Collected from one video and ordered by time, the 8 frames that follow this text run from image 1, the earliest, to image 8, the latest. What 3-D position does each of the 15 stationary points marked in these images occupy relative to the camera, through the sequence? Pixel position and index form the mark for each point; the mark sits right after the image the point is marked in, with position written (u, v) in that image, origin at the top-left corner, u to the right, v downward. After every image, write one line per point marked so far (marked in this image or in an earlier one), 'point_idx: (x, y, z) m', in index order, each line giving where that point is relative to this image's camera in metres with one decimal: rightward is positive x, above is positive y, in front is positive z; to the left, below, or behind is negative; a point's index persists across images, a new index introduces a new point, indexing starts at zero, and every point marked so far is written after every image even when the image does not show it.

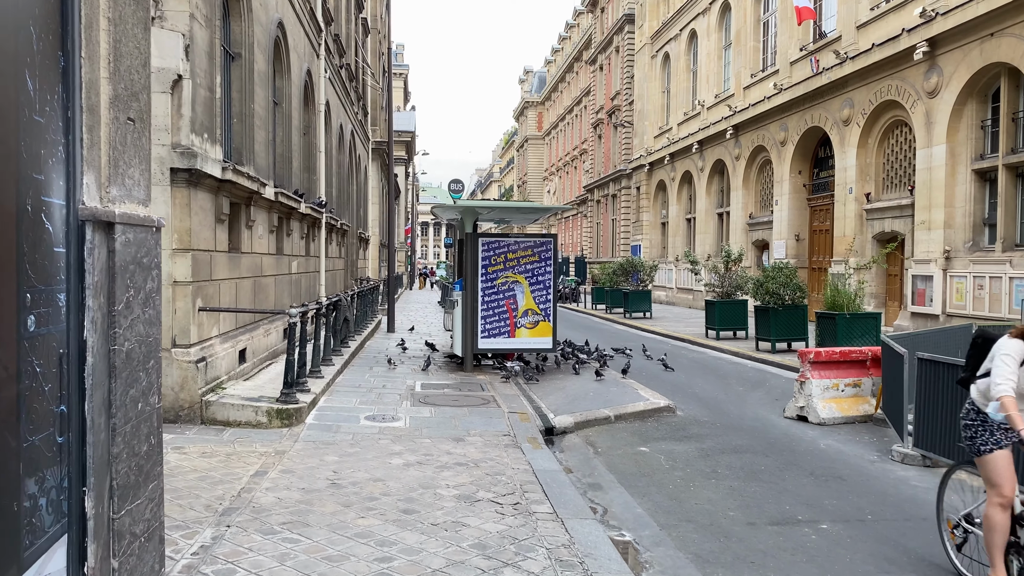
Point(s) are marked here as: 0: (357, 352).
0: (-2.6, -1.1, +13.6) m
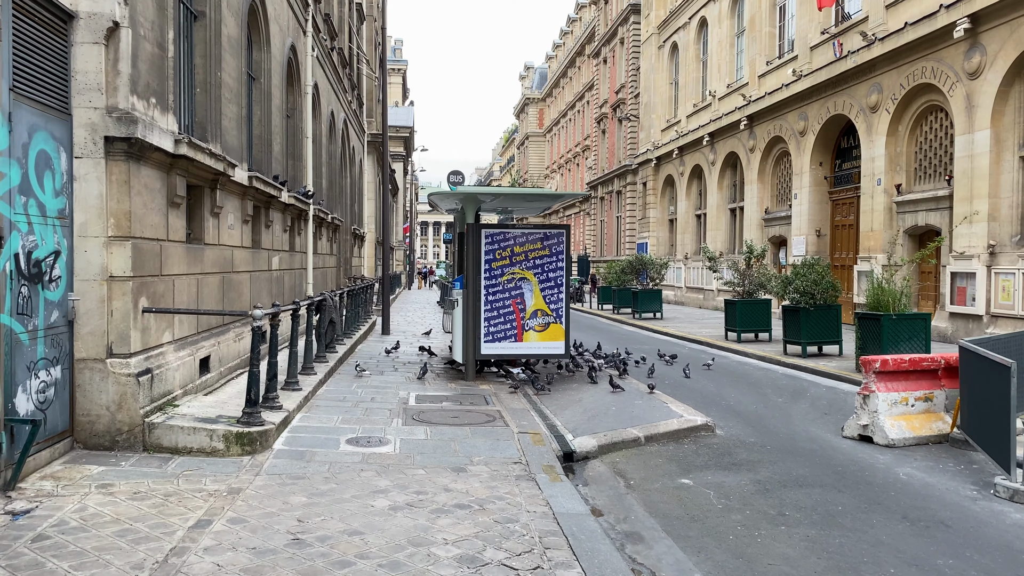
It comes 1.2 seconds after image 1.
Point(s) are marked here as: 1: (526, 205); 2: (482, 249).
0: (-2.5, -1.1, +12.2) m
1: (+0.1, +1.2, +11.7) m
2: (-0.4, +0.5, +10.9) m
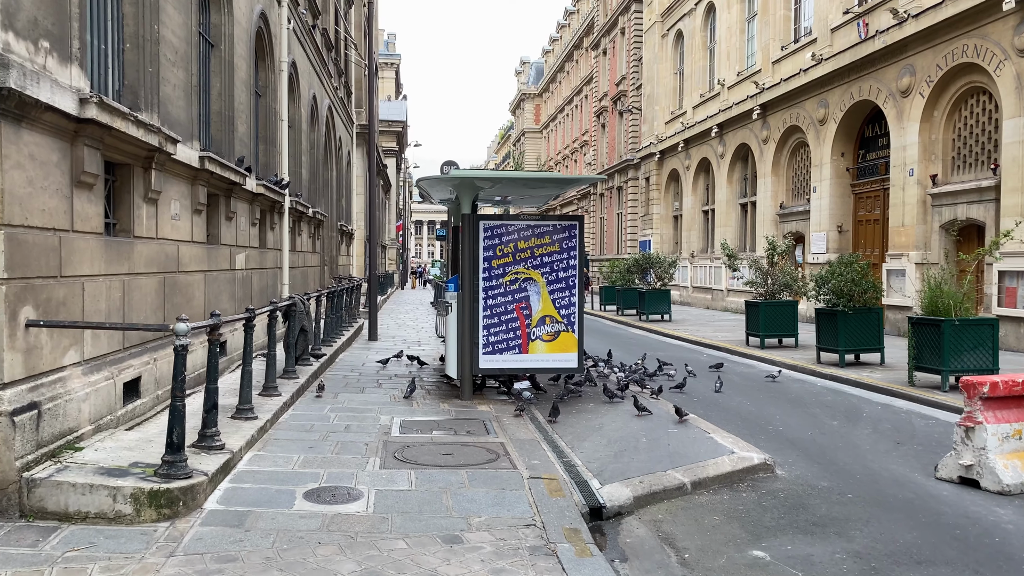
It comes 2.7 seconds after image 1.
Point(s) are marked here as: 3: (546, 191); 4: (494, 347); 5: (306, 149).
0: (-2.5, -1.1, +10.5) m
1: (+0.2, +1.2, +10.1) m
2: (-0.4, +0.5, +9.2) m
3: (+0.3, +1.2, +10.1) m
4: (-0.2, -0.7, +9.4) m
5: (-4.3, +2.9, +17.4) m
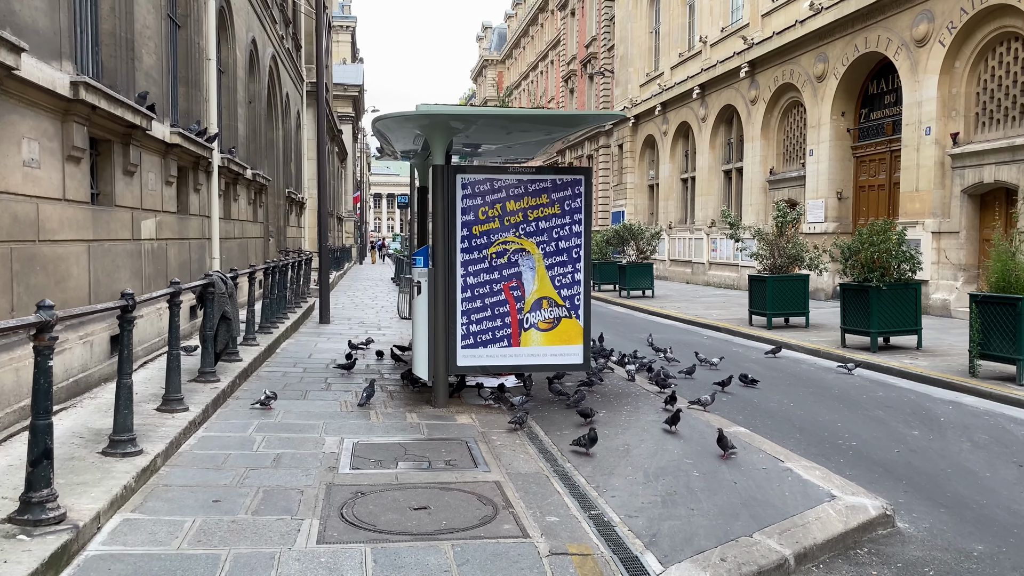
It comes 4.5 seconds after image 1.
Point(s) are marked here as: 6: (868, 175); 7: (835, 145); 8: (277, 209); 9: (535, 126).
0: (-2.6, -0.8, +8.3) m
1: (0.0, +1.5, +7.9) m
2: (-0.5, +0.7, +7.1) m
3: (+0.2, +1.5, +8.0) m
4: (-0.3, -0.4, +7.2) m
5: (-4.8, +3.4, +15.0) m
6: (+8.2, +2.6, +19.2) m
7: (+7.7, +3.4, +19.8) m
8: (-5.4, +1.8, +19.0) m
9: (+0.2, +1.4, +7.4) m
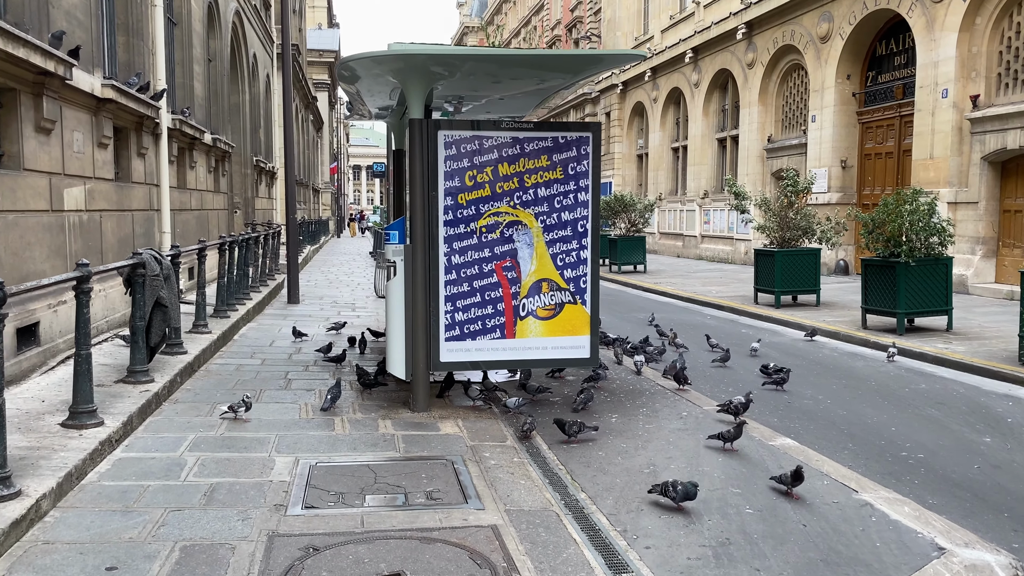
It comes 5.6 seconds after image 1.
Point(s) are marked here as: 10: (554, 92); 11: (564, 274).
0: (-2.7, -0.7, +7.1) m
1: (-0.1, +1.6, +6.7) m
2: (-0.5, +0.8, +5.8) m
3: (+0.1, +1.6, +6.7) m
4: (-0.4, -0.3, +6.0) m
5: (-5.1, +3.7, +13.6) m
6: (+7.9, +3.2, +18.1) m
7: (+7.3, +4.0, +18.6) m
8: (-5.7, +2.3, +17.7) m
9: (+0.1, +1.6, +6.2) m
10: (+0.3, +1.8, +7.4) m
11: (+0.4, +0.1, +6.2) m
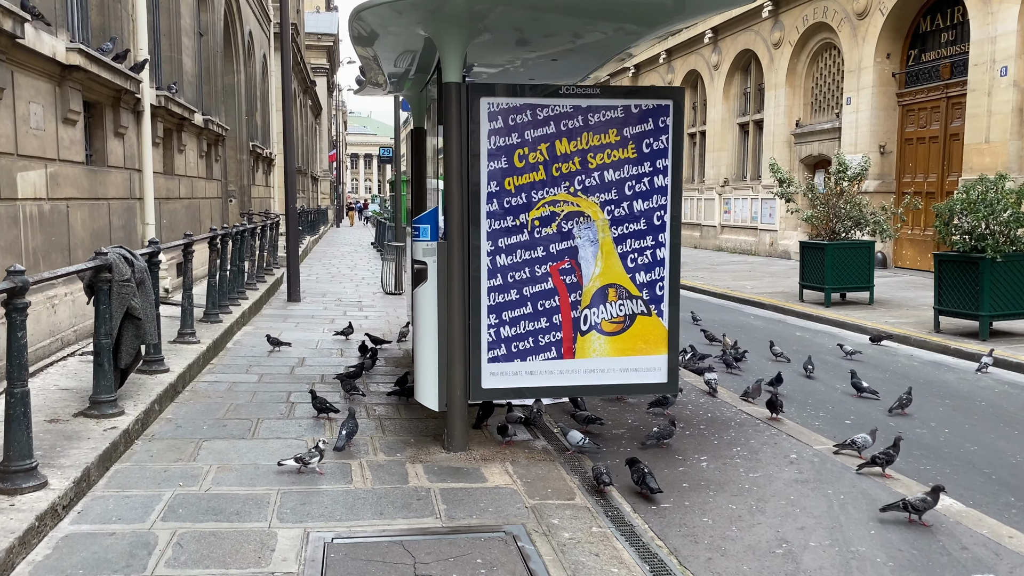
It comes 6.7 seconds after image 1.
0: (-2.3, -0.7, +5.9) m
1: (+0.3, +1.6, +5.4) m
2: (-0.2, +0.8, +4.6) m
3: (+0.5, +1.6, +5.5) m
4: (0.0, -0.3, +4.8) m
5: (-4.7, +3.8, +12.3) m
6: (+8.2, +3.3, +16.9) m
7: (+7.6, +4.1, +17.4) m
8: (-5.4, +2.4, +16.4) m
9: (+0.5, +1.6, +5.0) m
10: (+0.7, +1.8, +6.2) m
11: (+0.7, +0.1, +4.9) m
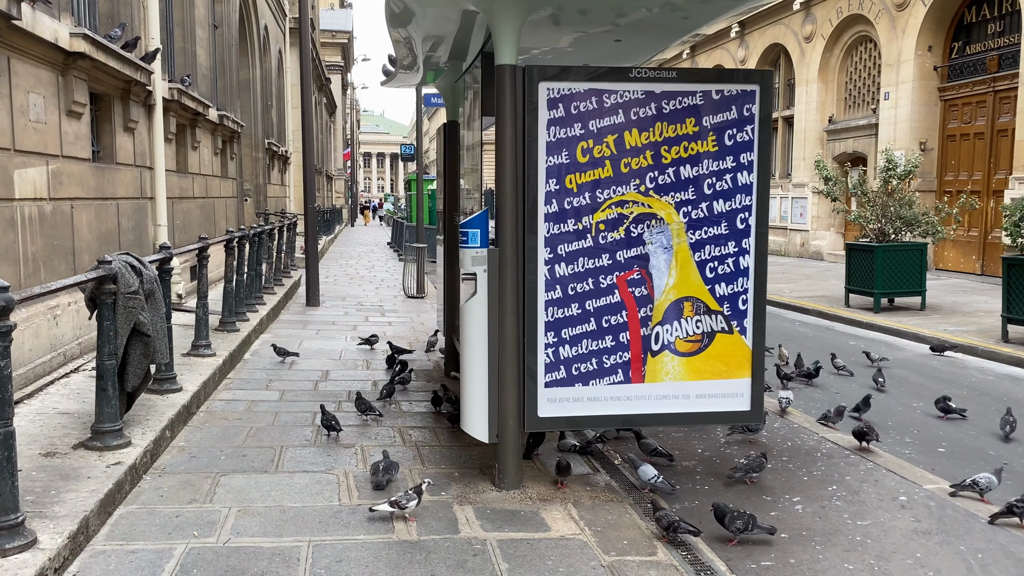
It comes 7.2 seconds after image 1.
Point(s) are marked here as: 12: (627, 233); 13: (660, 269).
0: (-2.0, -0.8, +5.3) m
1: (+0.6, +1.5, +4.8) m
2: (+0.1, +0.7, +4.0) m
3: (+0.8, +1.5, +4.8) m
4: (+0.3, -0.4, +4.2) m
5: (-4.3, +3.7, +11.7) m
6: (+8.7, +3.2, +16.1) m
7: (+8.1, +4.0, +16.6) m
8: (-4.9, +2.4, +15.8) m
9: (+0.8, +1.5, +4.3) m
10: (+1.0, +1.7, +5.5) m
11: (+1.0, 0.0, +4.3) m
12: (+0.6, +0.3, +4.2) m
13: (+0.8, +0.1, +4.2) m
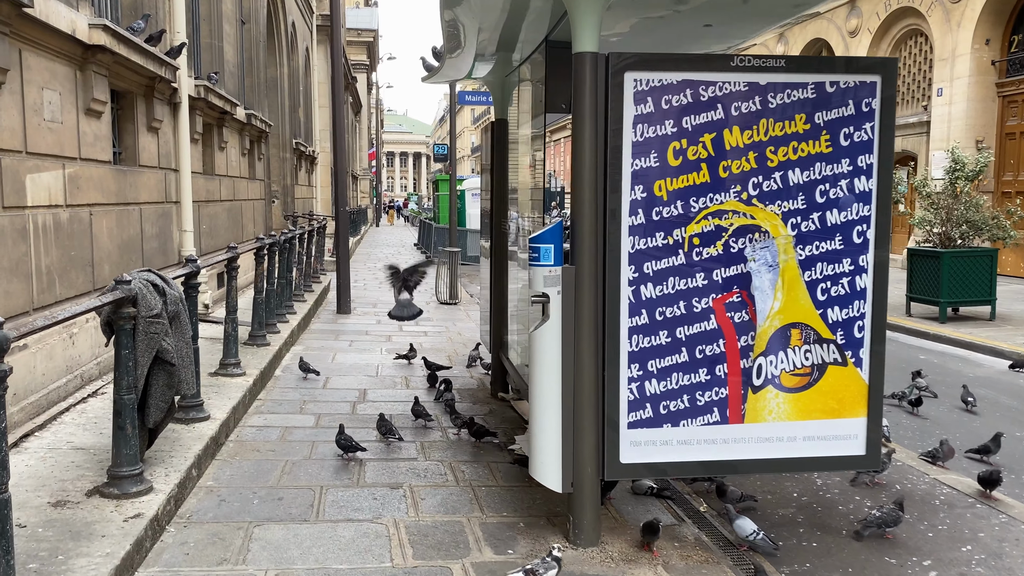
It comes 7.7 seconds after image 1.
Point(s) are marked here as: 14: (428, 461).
0: (-1.7, -0.9, +4.7) m
1: (+1.0, +1.4, +4.2) m
2: (+0.5, +0.6, +3.4) m
3: (+1.2, +1.4, +4.2) m
4: (+0.6, -0.5, +3.6) m
5: (-3.8, +3.7, +11.2) m
6: (+9.4, +3.1, +15.3) m
7: (+8.8, +3.9, +15.8) m
8: (-4.2, +2.3, +15.4) m
9: (+1.2, +1.4, +3.7) m
10: (+1.4, +1.6, +4.9) m
11: (+1.4, -0.1, +3.7) m
12: (+0.9, +0.2, +3.6) m
13: (+1.1, 0.0, +3.6) m
14: (-0.5, -1.0, +4.8) m
